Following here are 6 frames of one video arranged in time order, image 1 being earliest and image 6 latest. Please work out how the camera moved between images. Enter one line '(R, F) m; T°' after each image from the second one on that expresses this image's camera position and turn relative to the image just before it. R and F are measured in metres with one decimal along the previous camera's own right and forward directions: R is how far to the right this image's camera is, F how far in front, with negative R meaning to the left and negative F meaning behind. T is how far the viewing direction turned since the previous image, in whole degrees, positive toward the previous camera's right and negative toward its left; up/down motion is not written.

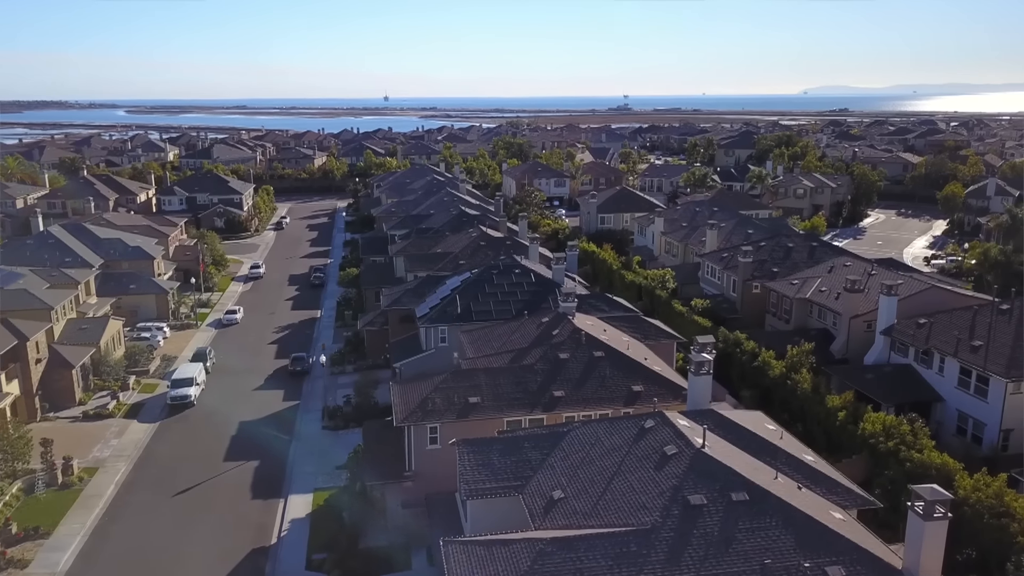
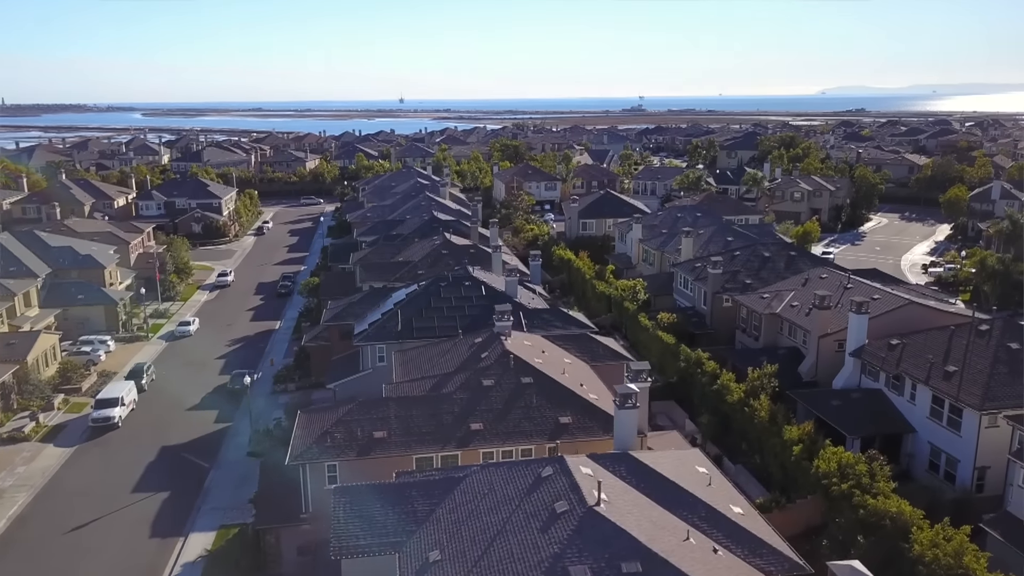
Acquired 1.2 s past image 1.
(+3.2, +2.8) m; -1°
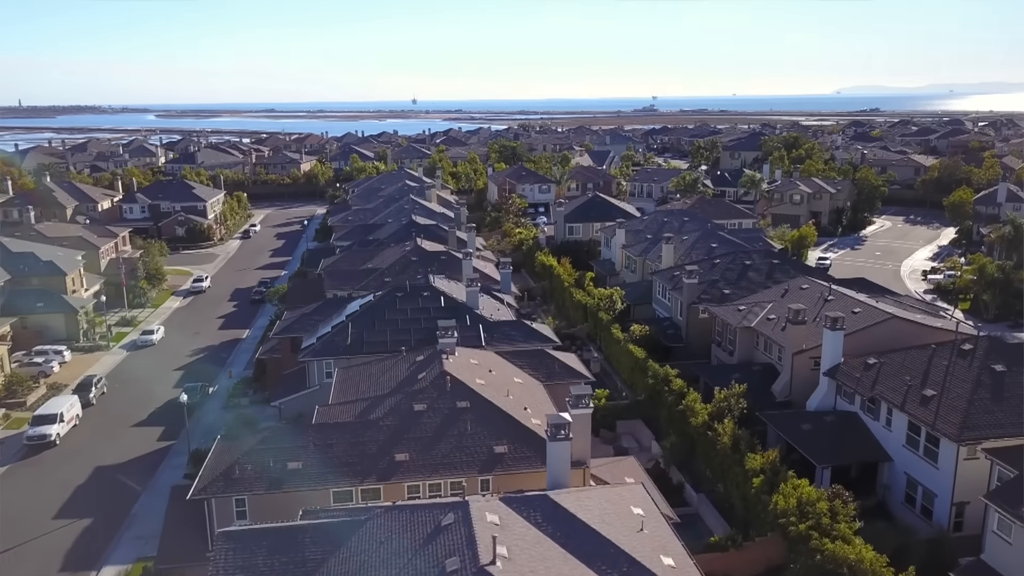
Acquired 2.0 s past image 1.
(+2.3, +2.2) m; -1°
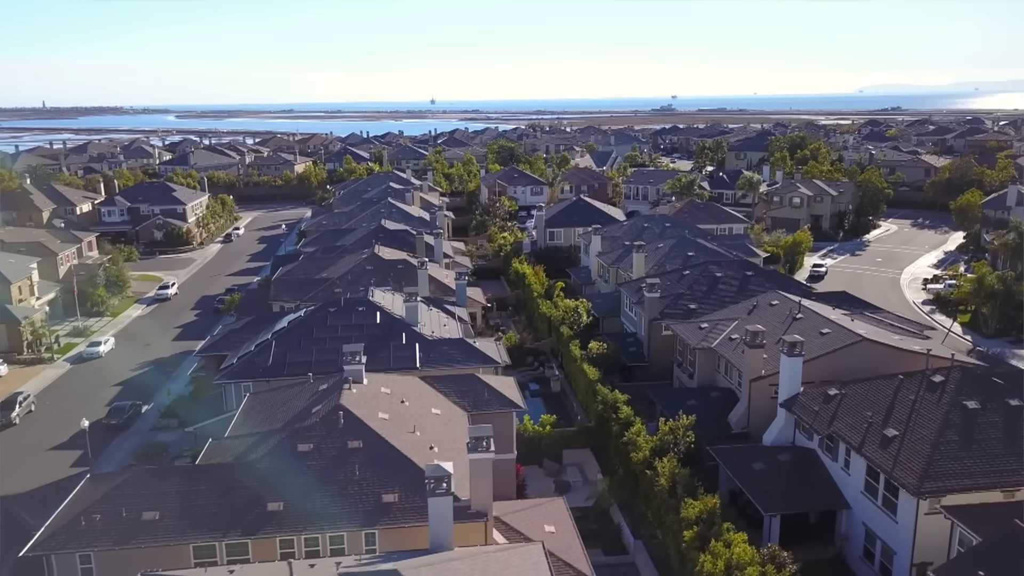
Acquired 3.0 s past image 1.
(+3.2, +3.0) m; -1°
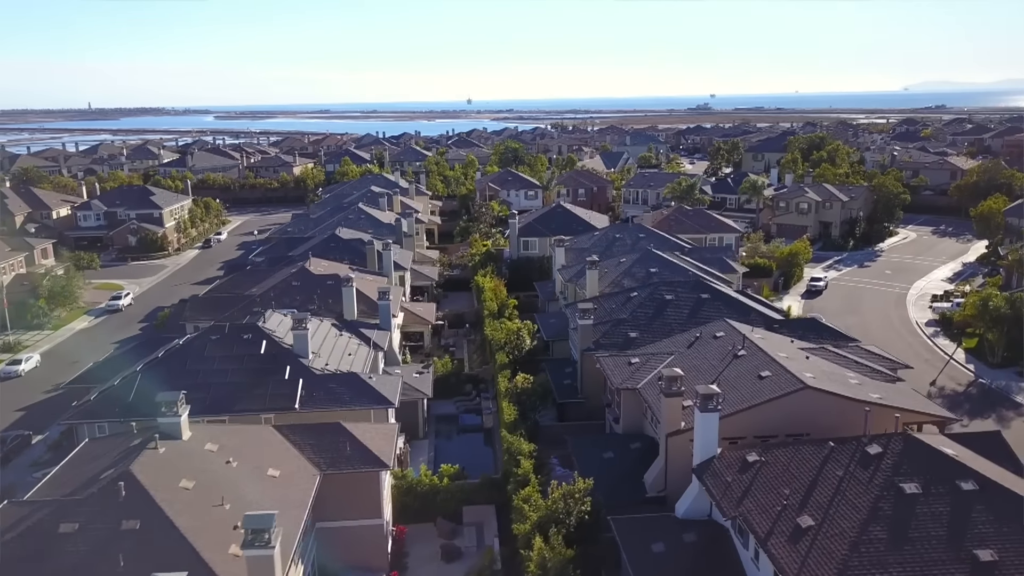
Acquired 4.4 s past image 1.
(+4.7, +4.5) m; -3°
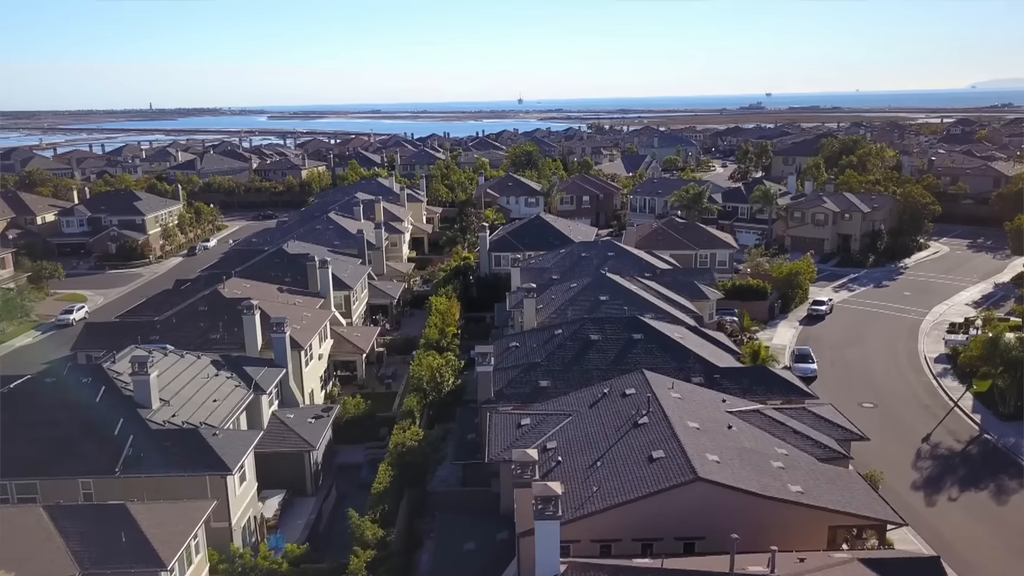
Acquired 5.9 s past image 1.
(+5.2, +4.9) m; -4°
